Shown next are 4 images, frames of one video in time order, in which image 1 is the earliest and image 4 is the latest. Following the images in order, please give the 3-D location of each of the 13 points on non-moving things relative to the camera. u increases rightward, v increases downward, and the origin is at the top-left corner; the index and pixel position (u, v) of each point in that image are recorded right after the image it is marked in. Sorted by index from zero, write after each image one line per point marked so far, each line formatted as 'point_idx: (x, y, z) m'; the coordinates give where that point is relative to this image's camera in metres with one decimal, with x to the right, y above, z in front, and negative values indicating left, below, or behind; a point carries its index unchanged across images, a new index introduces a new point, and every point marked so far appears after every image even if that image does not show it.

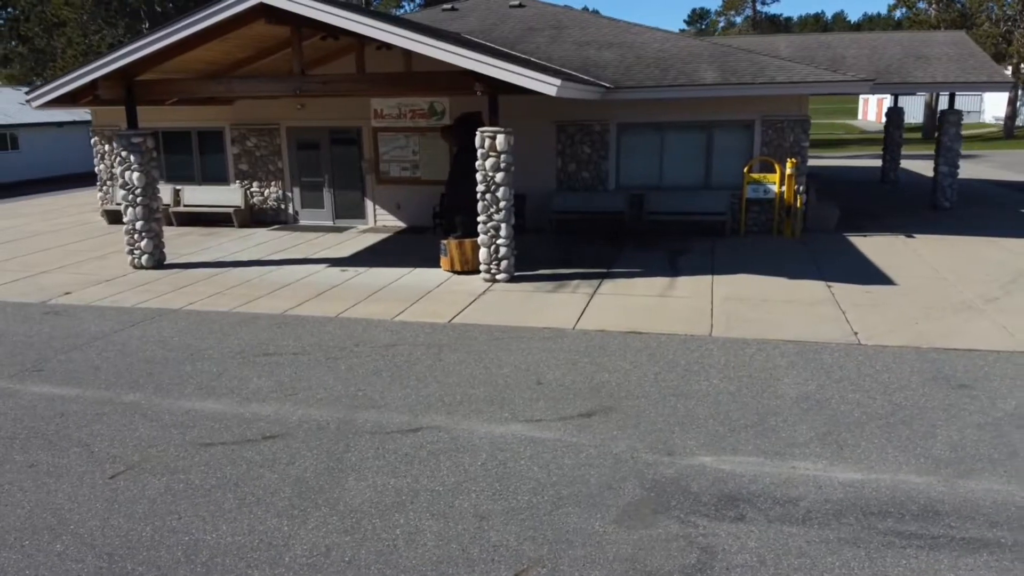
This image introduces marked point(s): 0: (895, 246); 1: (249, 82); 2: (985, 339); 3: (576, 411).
0: (+6.3, +0.6, +13.1) m
1: (-4.0, +3.1, +12.0) m
2: (+5.2, -0.5, +8.7) m
3: (+0.6, -1.1, +6.9) m
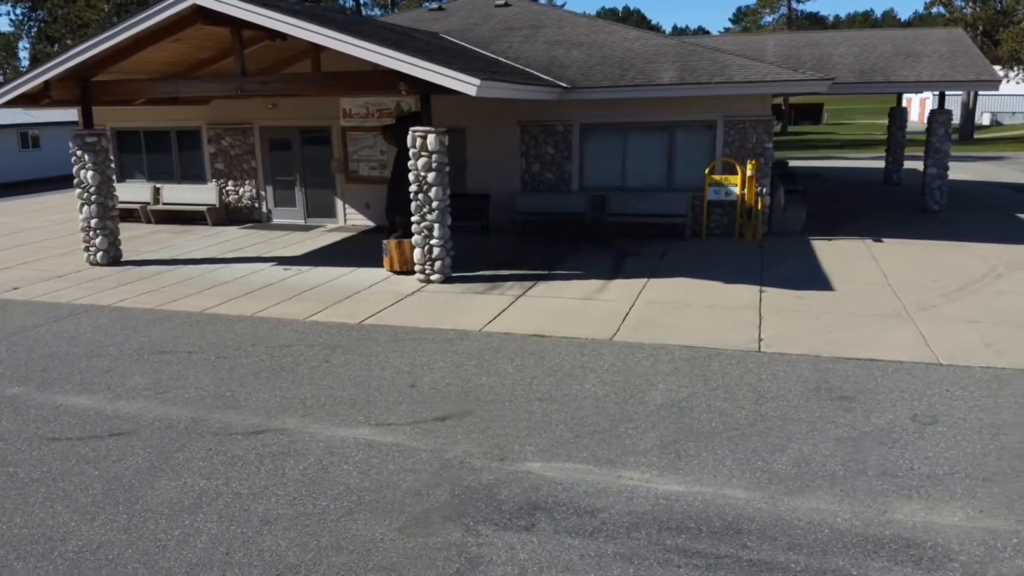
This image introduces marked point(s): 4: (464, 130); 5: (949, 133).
0: (+5.5, +0.5, +12.6) m
1: (-4.9, +3.2, +12.1) m
2: (+4.0, -0.6, +8.3) m
3: (-0.7, -1.1, +6.8) m
4: (-0.9, +3.1, +15.5) m
5: (+9.2, +3.3, +16.6) m
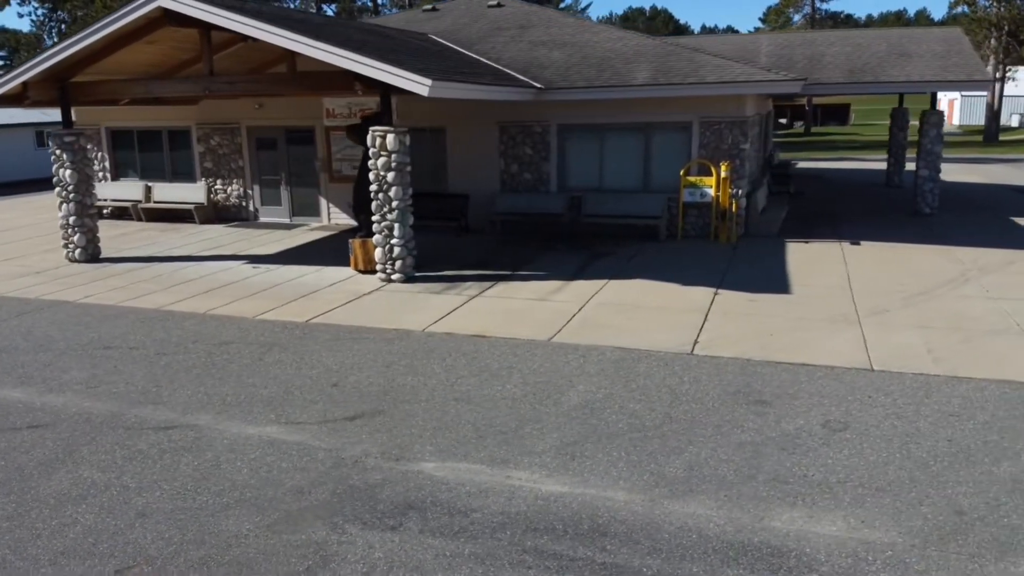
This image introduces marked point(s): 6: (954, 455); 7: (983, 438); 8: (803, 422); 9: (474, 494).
0: (+4.9, +0.5, +12.4) m
1: (-5.4, +3.2, +12.3) m
2: (+3.3, -0.6, +8.1) m
3: (-1.5, -1.1, +6.9) m
4: (-1.3, +3.1, +15.6) m
5: (+8.8, +3.2, +16.2) m
6: (+3.3, -1.3, +5.9) m
7: (+3.7, -1.2, +6.2) m
8: (+2.4, -1.1, +6.5) m
9: (-0.3, -1.4, +5.4) m
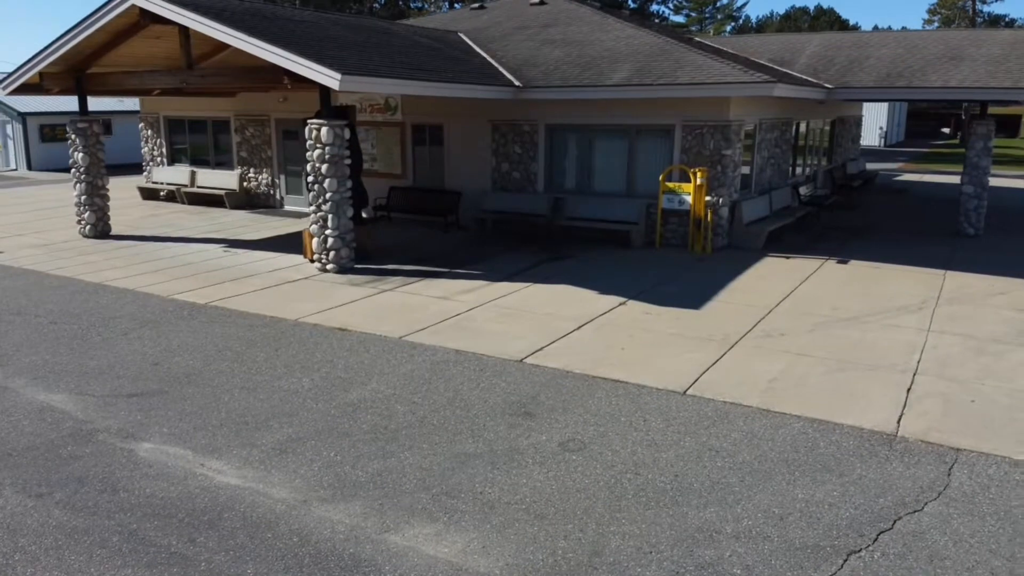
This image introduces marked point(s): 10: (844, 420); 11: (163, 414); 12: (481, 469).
0: (+4.0, +0.2, +11.4) m
1: (-6.0, +3.6, +13.3) m
2: (+1.5, -0.8, +7.5) m
3: (-3.4, -0.9, +7.2) m
4: (-1.4, +3.2, +15.7) m
5: (+8.7, +2.6, +14.4) m
6: (+1.0, -1.4, +5.4) m
7: (+1.4, -1.3, +5.5) m
8: (+0.3, -1.2, +6.1) m
9: (-2.6, -1.3, +5.6) m
10: (+2.7, -1.1, +6.5) m
11: (-2.9, -1.1, +6.7) m
12: (-0.2, -1.3, +5.7) m
